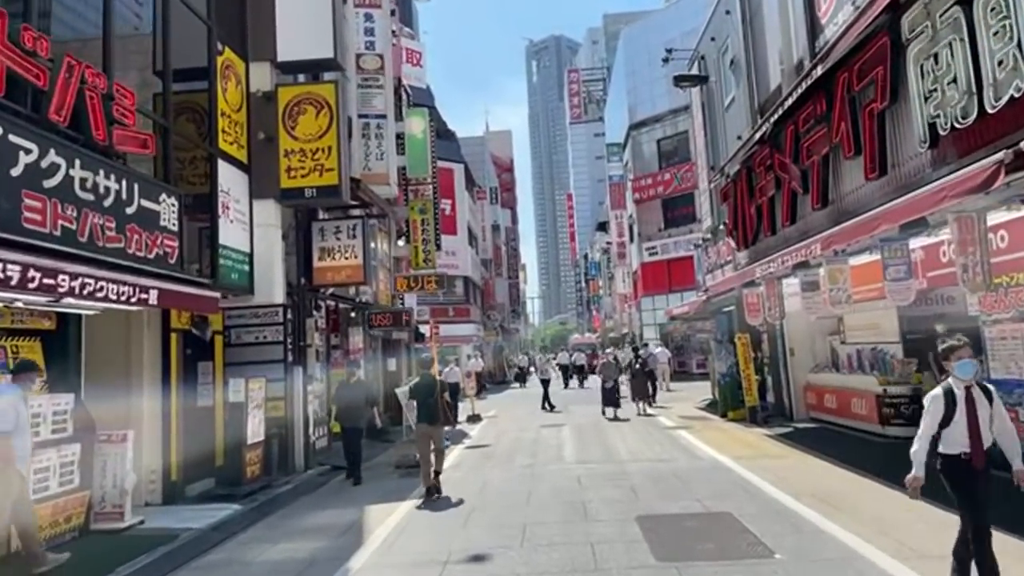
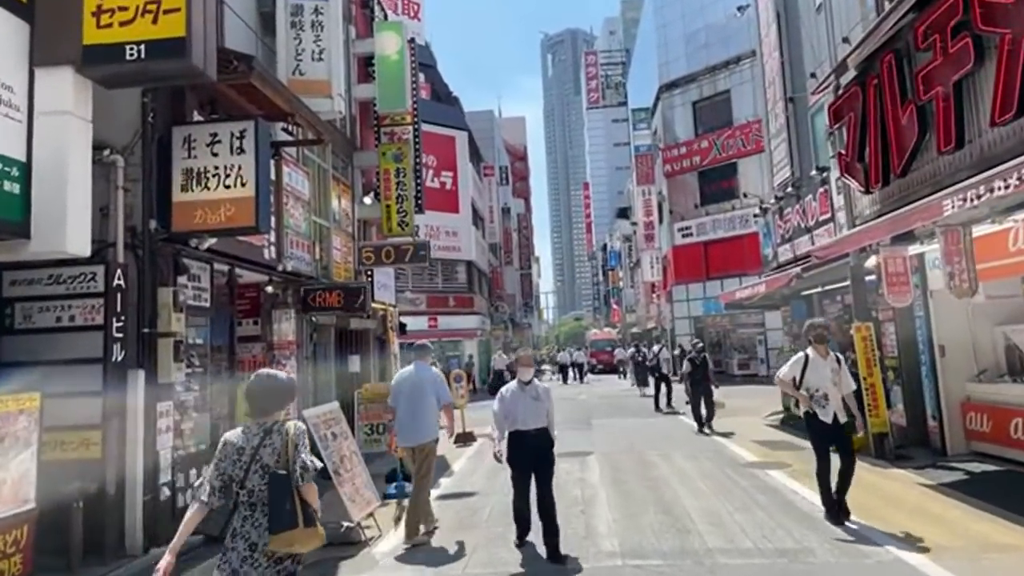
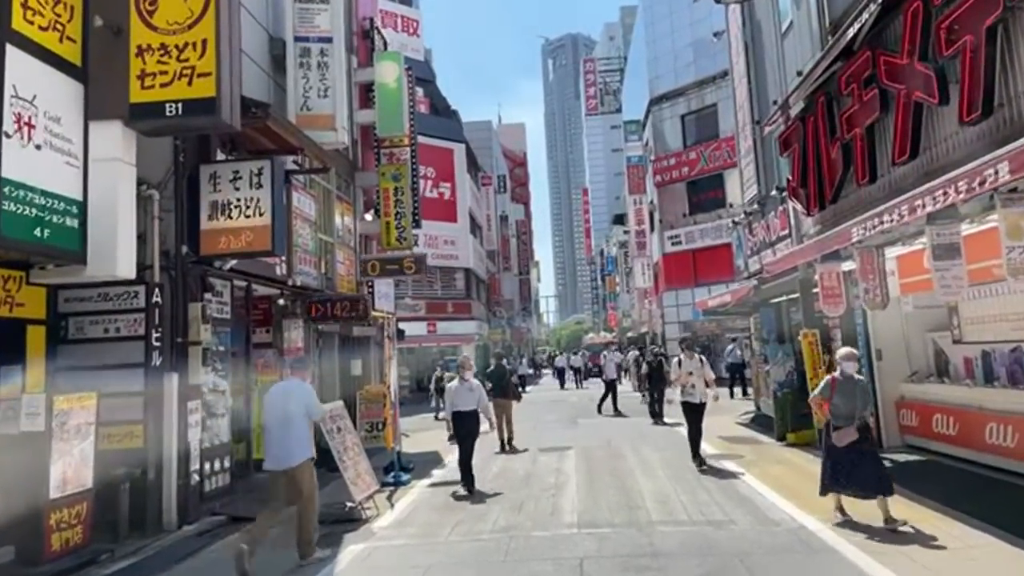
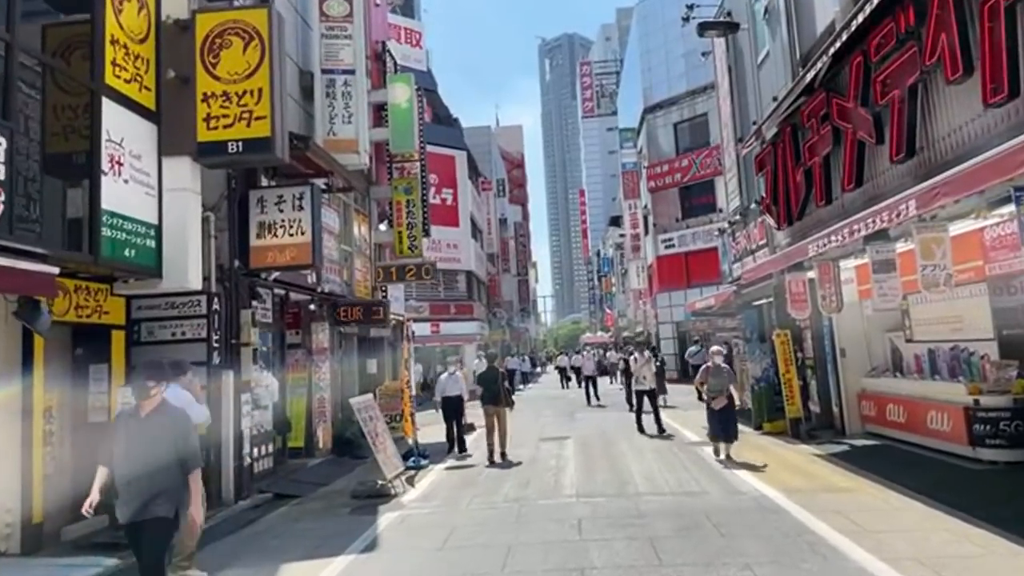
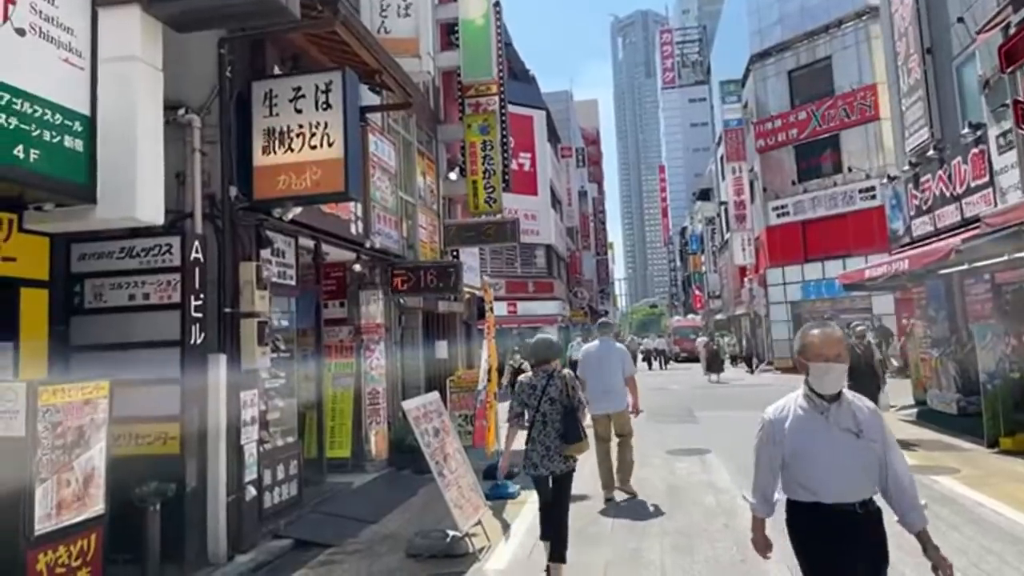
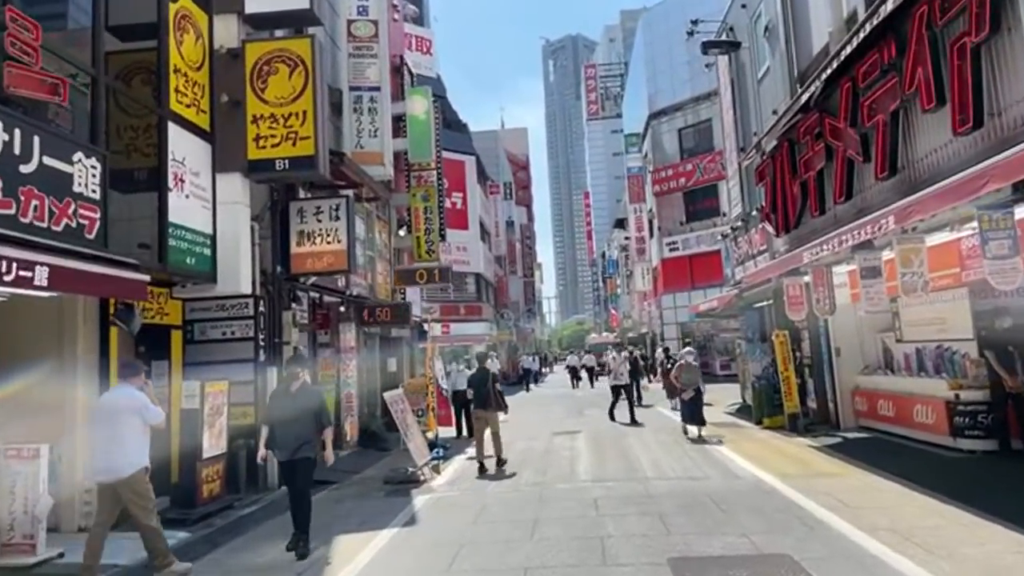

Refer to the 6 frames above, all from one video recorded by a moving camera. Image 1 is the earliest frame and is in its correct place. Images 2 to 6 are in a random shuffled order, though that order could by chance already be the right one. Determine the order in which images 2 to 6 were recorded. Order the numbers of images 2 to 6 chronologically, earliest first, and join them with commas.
6, 4, 3, 2, 5
